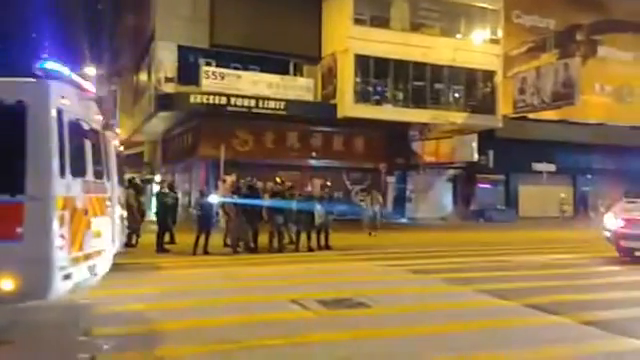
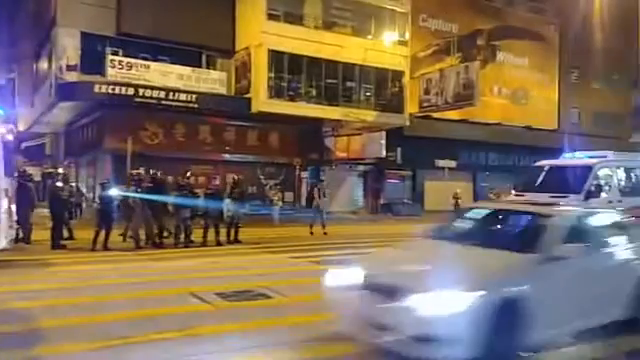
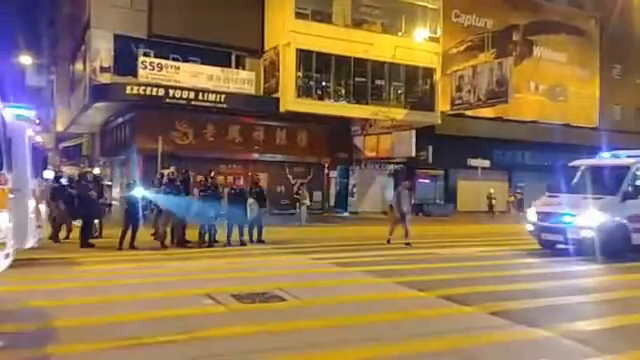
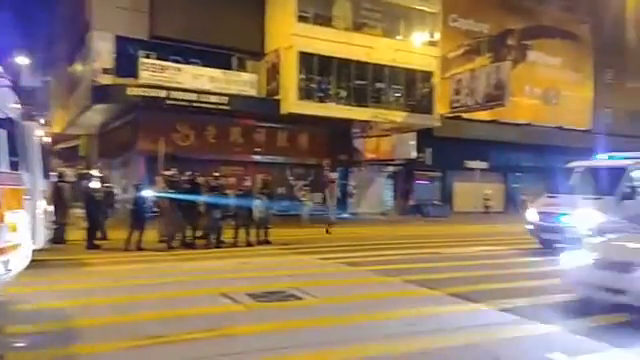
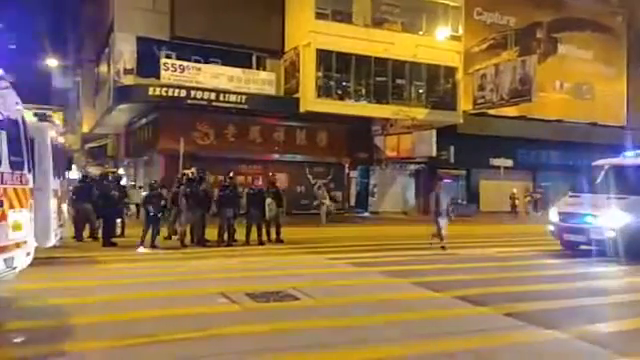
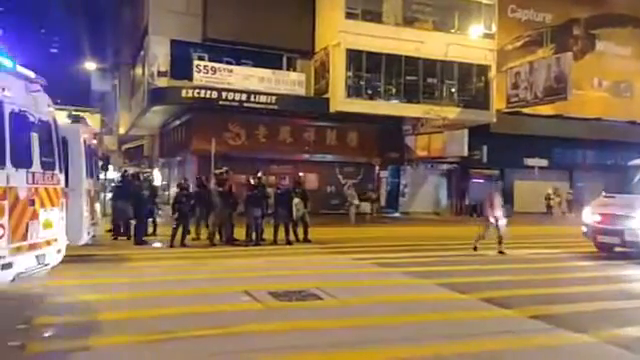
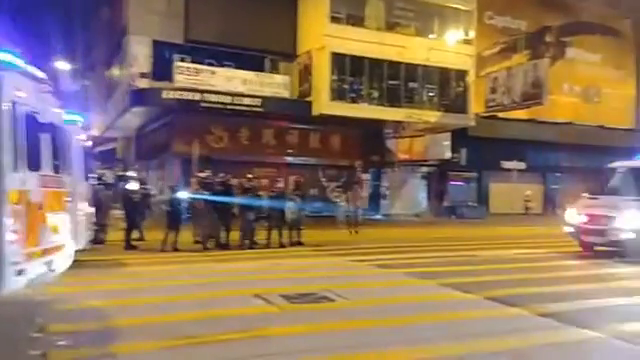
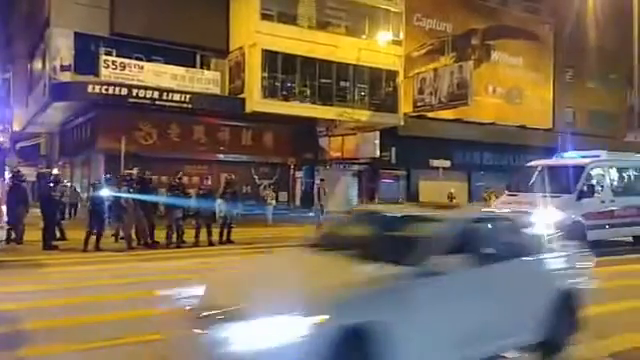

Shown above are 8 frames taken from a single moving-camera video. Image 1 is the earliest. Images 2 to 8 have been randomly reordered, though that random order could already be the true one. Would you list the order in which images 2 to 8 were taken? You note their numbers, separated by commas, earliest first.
7, 4, 2, 8, 3, 5, 6
